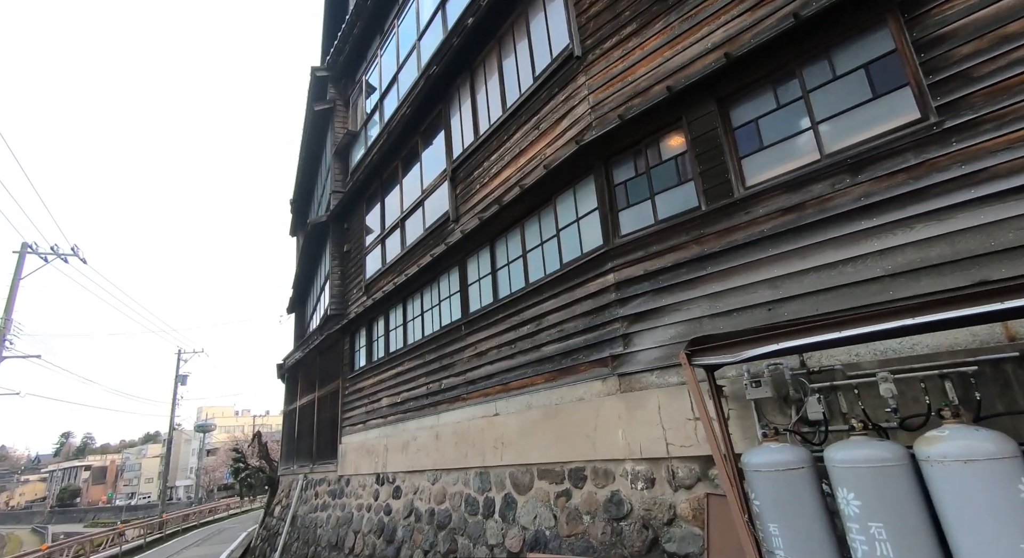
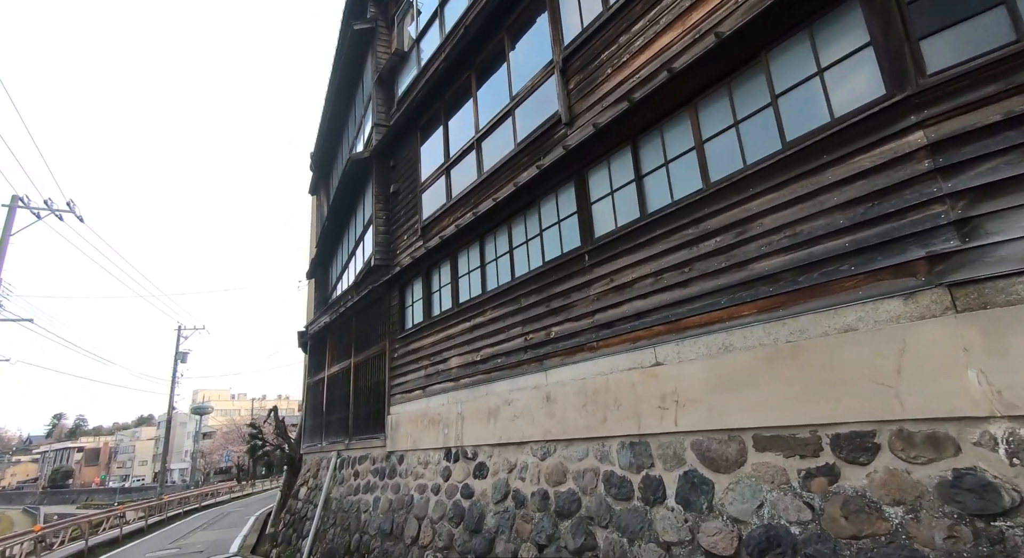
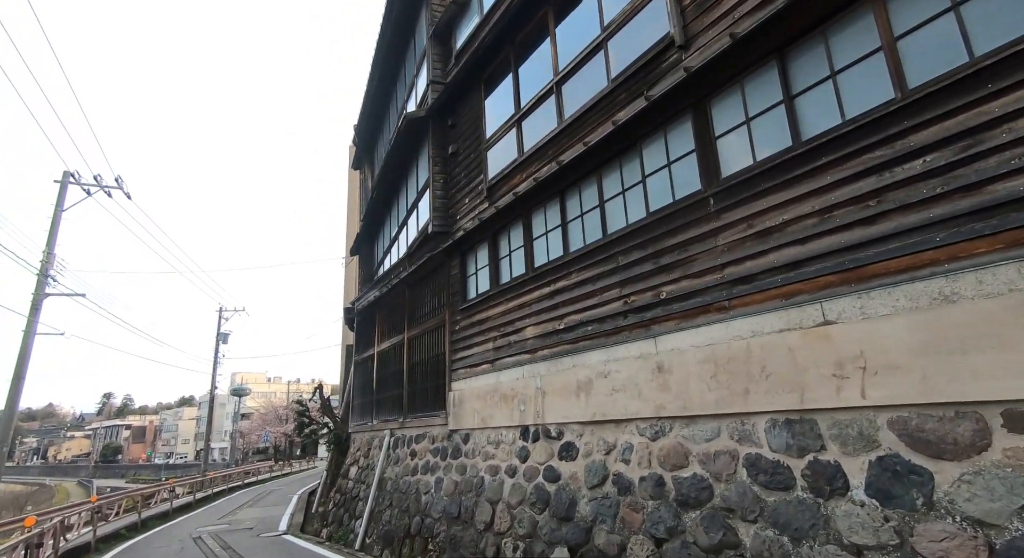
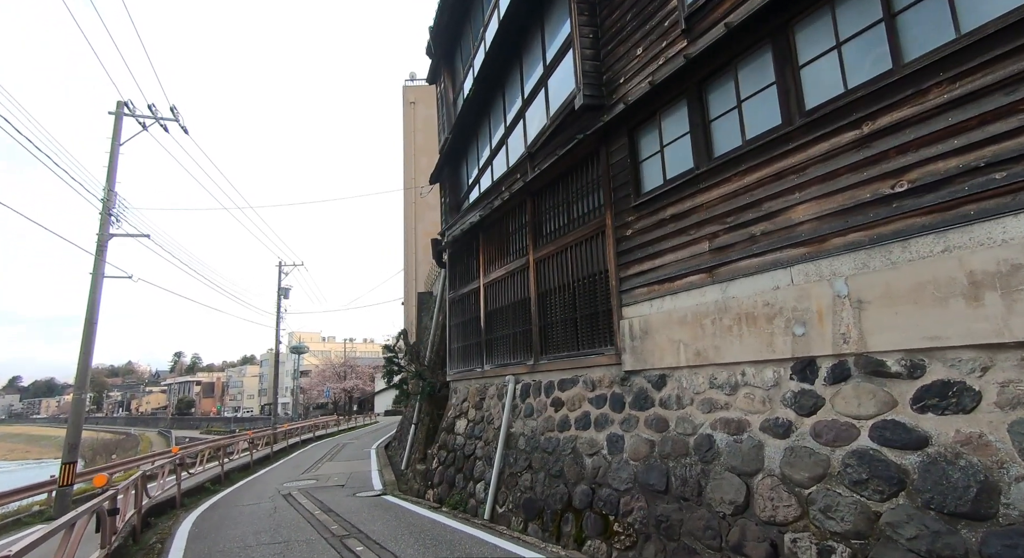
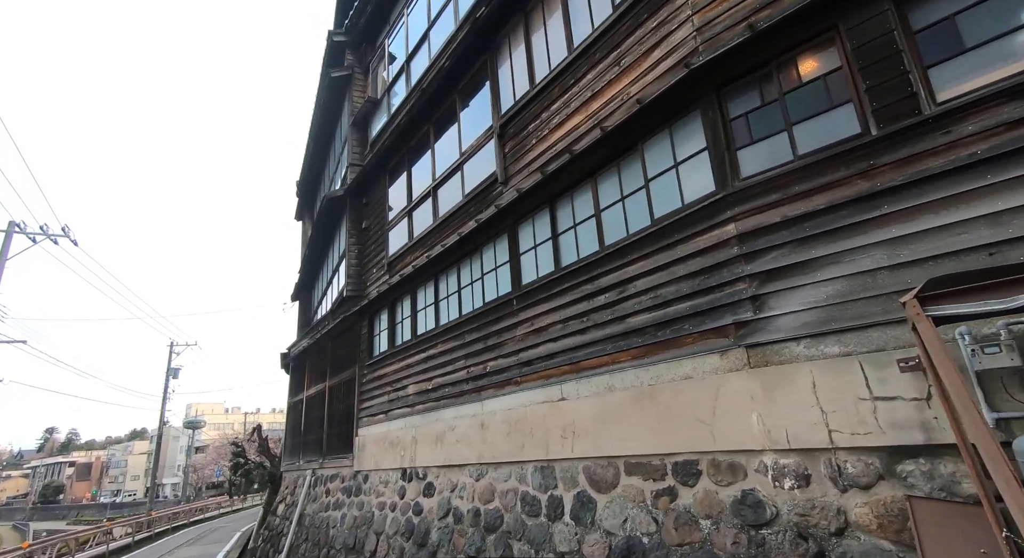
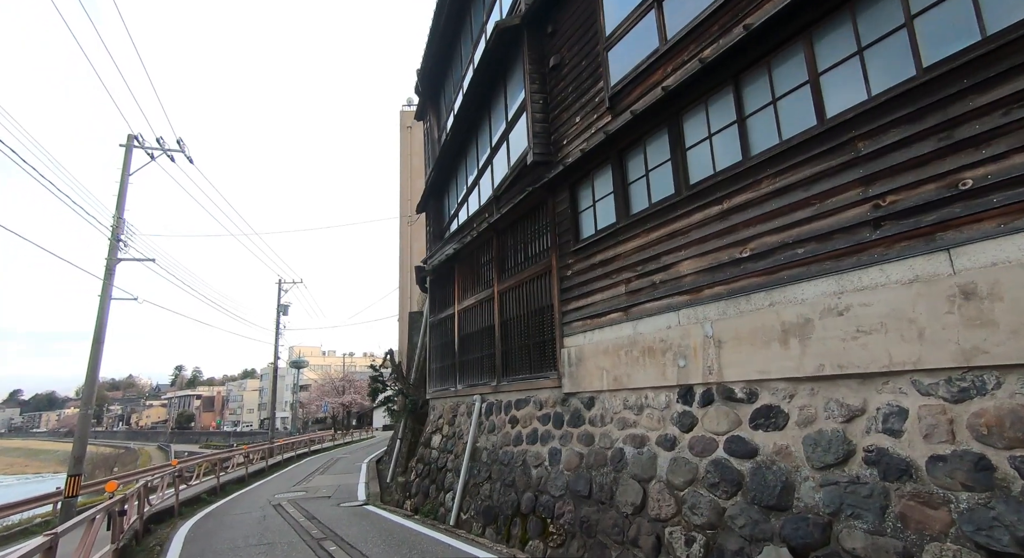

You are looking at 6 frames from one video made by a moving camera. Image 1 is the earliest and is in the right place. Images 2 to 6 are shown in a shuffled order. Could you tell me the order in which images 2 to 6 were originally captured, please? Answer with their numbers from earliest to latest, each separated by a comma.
5, 2, 3, 6, 4
